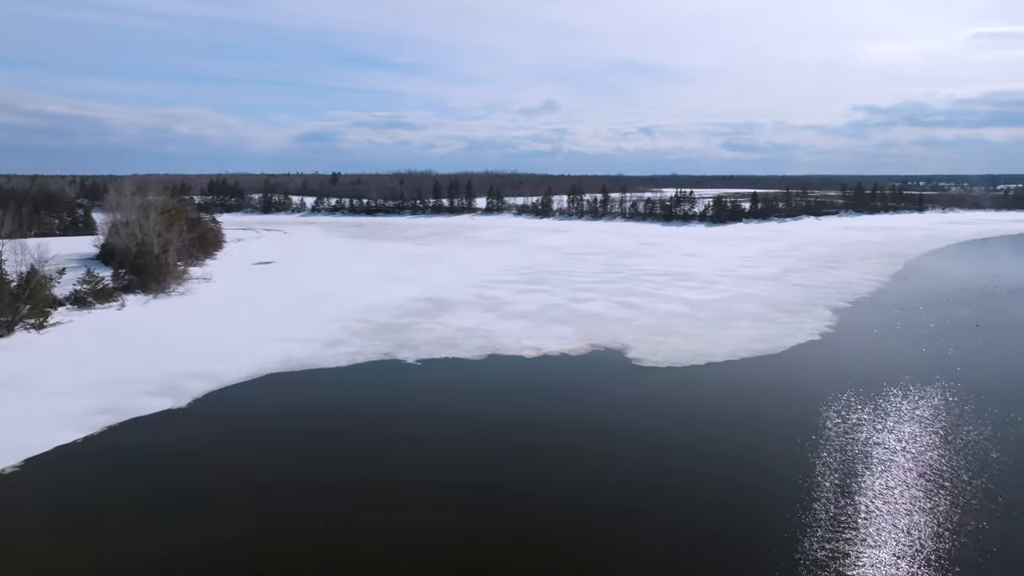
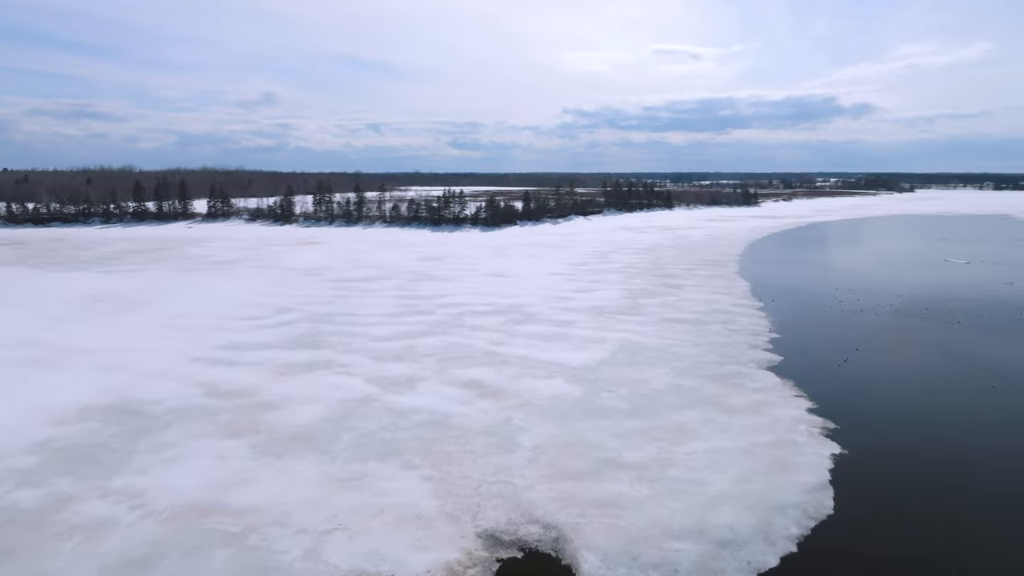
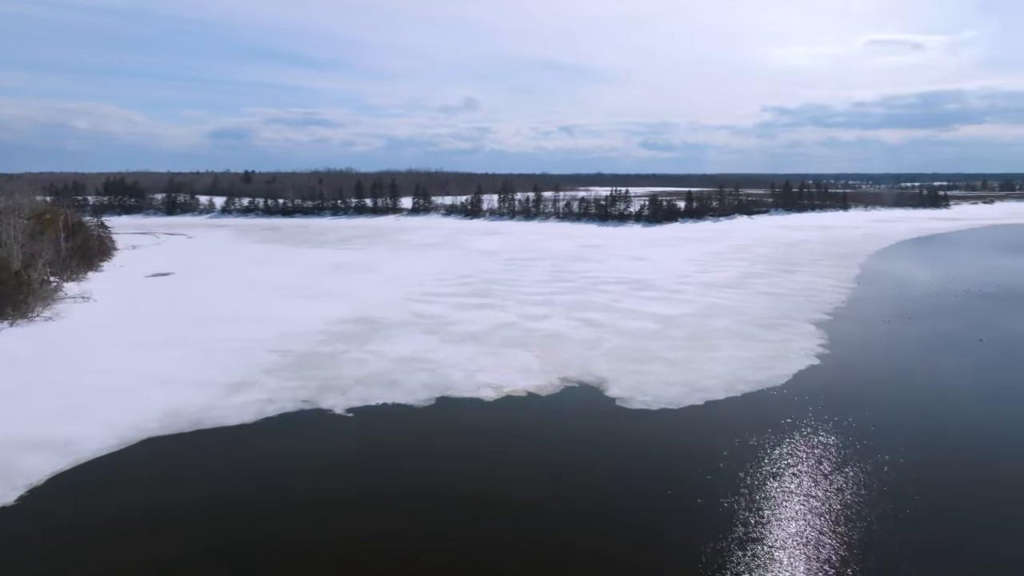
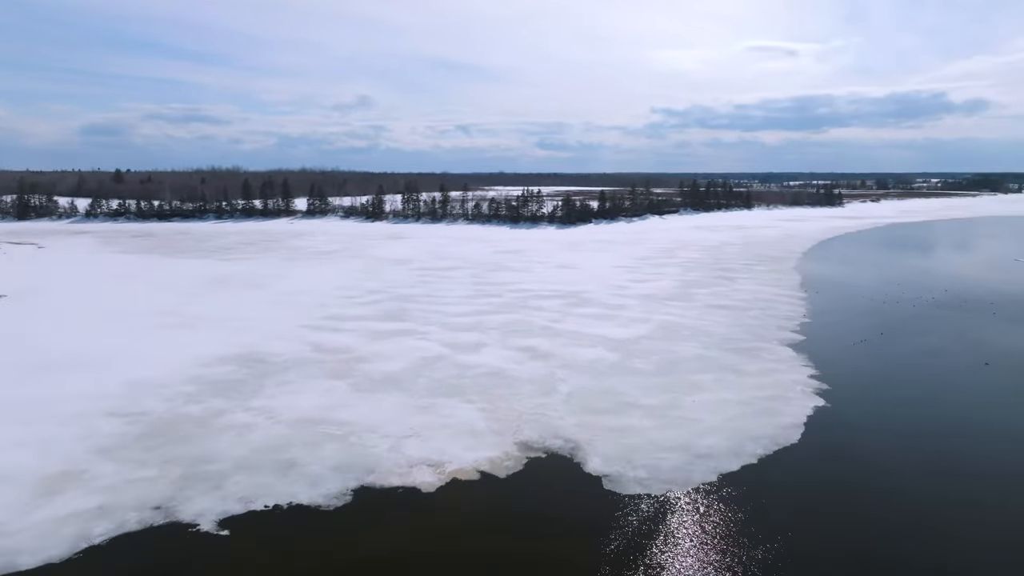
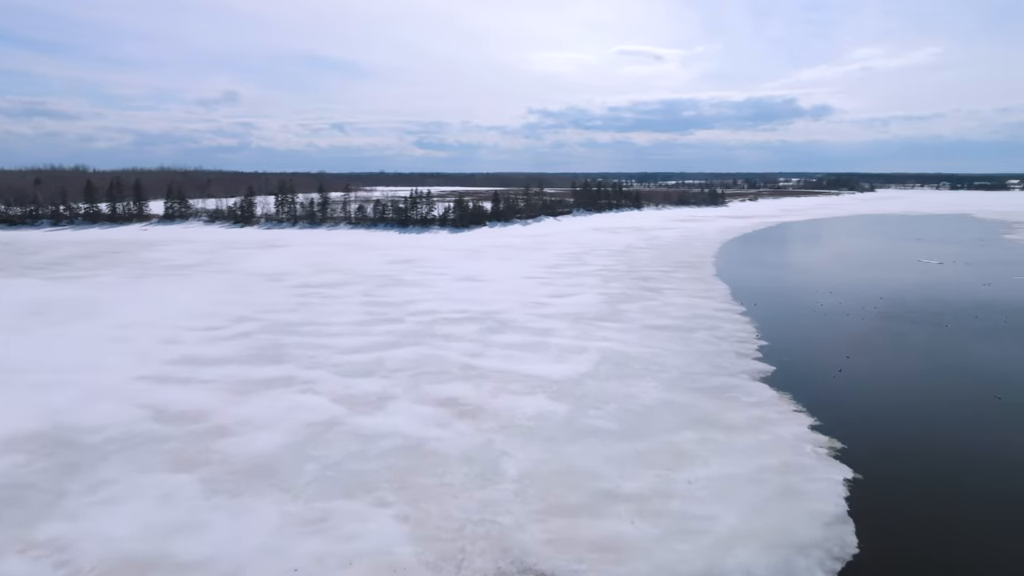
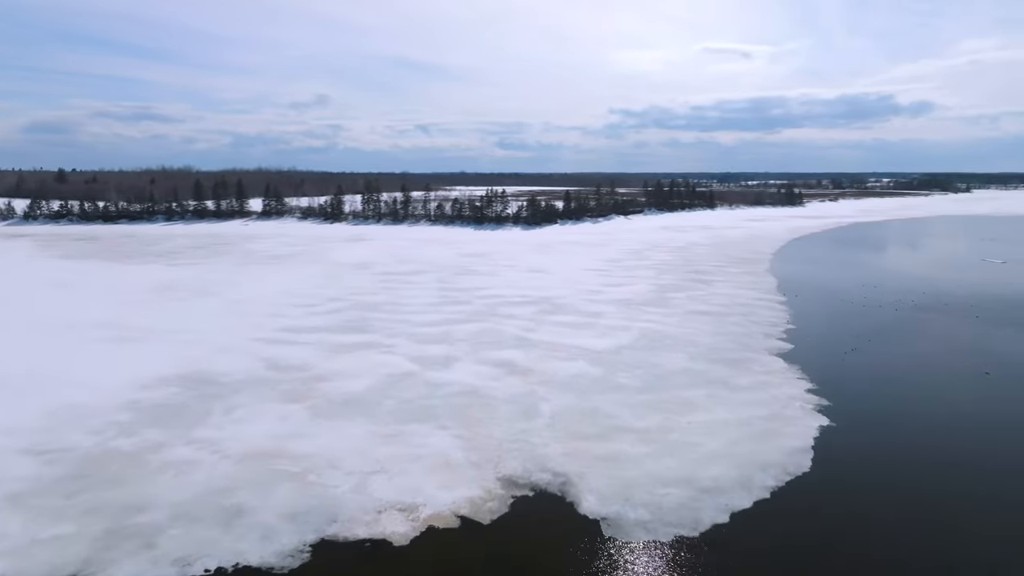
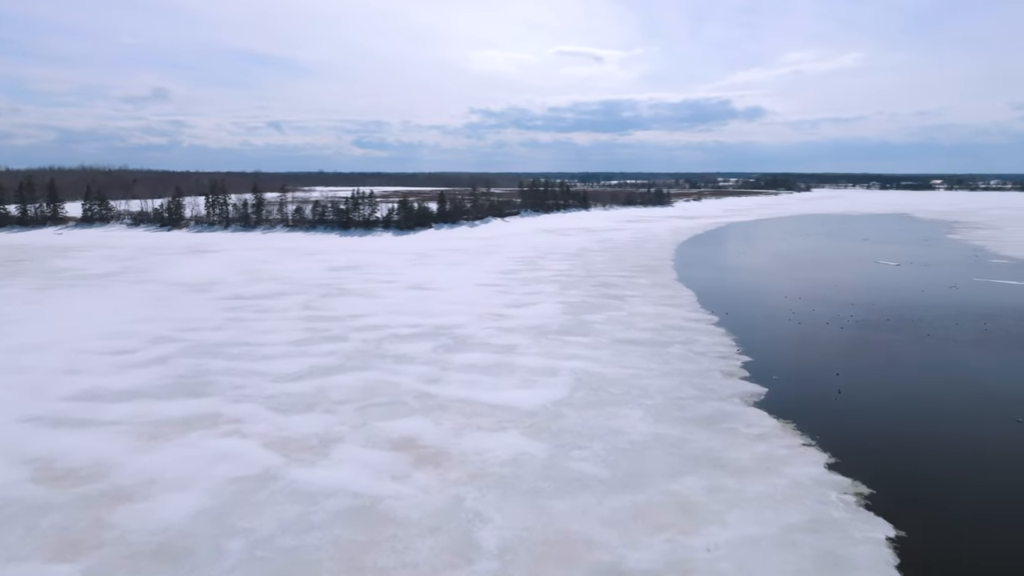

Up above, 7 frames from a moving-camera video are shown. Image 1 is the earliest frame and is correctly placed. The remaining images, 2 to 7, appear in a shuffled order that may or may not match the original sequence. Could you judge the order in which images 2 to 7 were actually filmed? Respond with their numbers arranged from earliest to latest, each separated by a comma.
3, 4, 6, 2, 5, 7
